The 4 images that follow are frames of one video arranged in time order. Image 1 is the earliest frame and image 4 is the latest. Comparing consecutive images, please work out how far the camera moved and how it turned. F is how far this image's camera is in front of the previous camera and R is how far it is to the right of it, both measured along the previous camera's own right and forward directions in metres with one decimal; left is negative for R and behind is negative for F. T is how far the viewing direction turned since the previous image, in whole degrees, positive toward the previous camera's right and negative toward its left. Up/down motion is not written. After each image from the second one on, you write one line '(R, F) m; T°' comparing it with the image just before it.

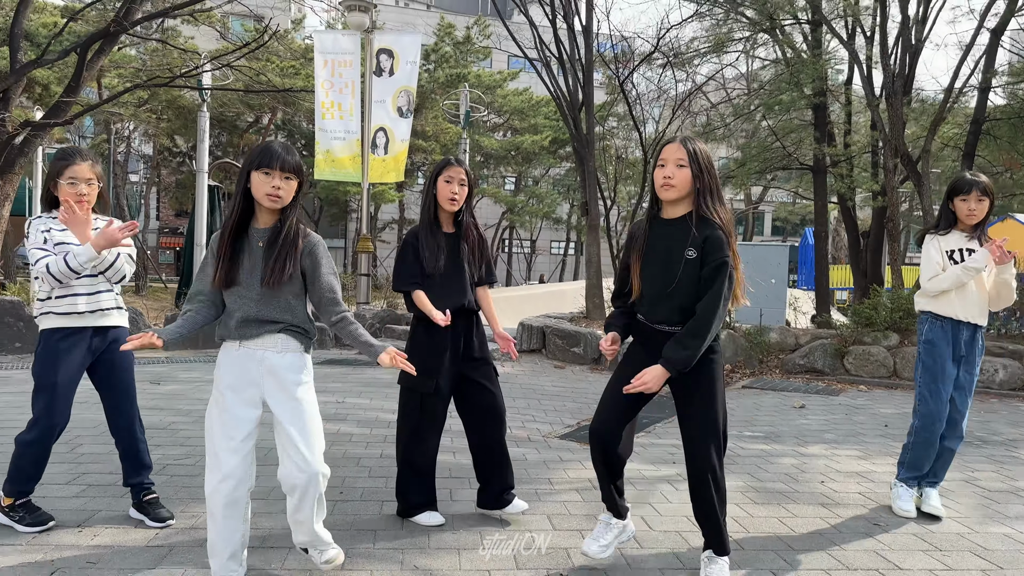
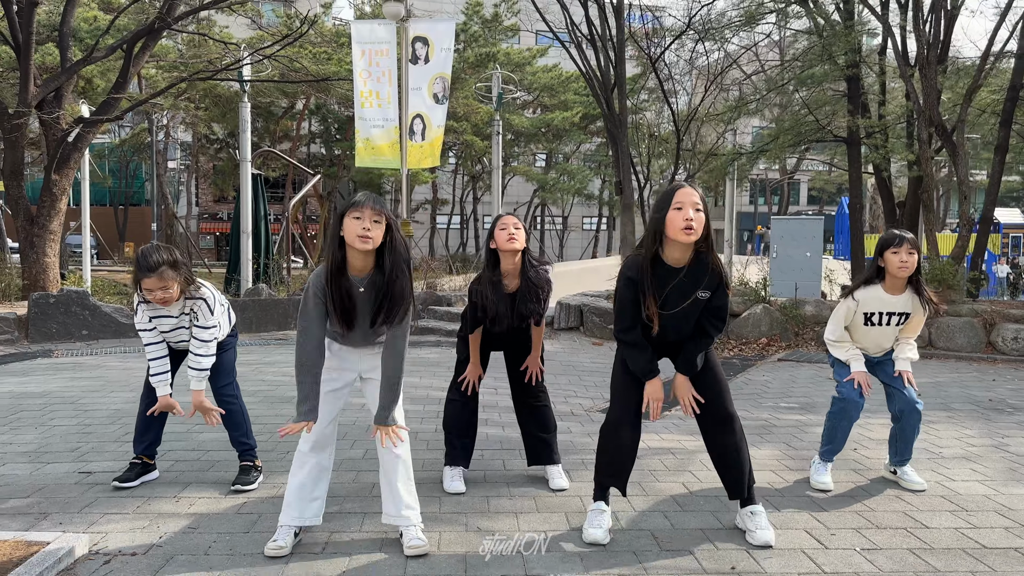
(-0.1, -0.3) m; -2°
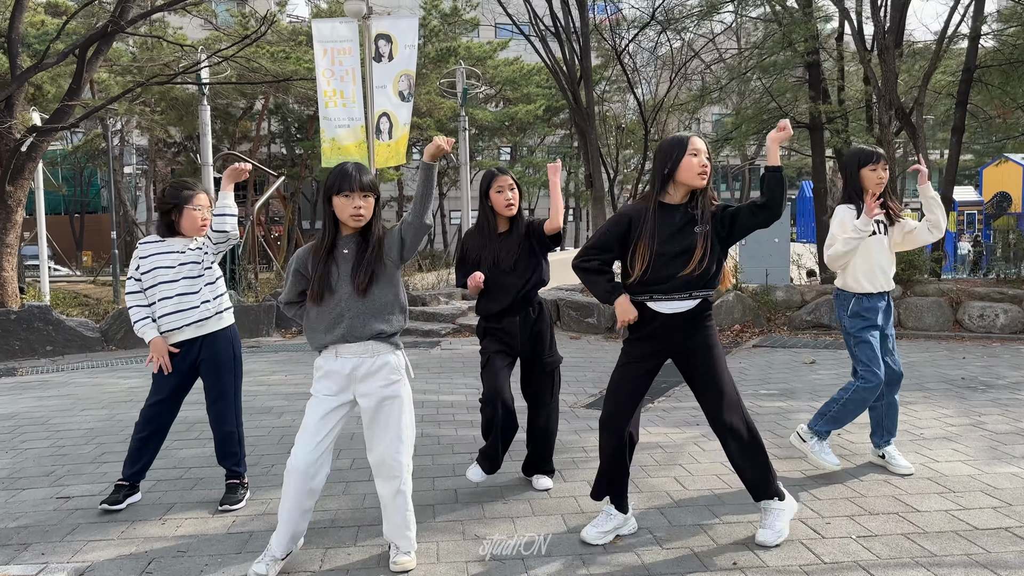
(-0.1, 0.0) m; +2°
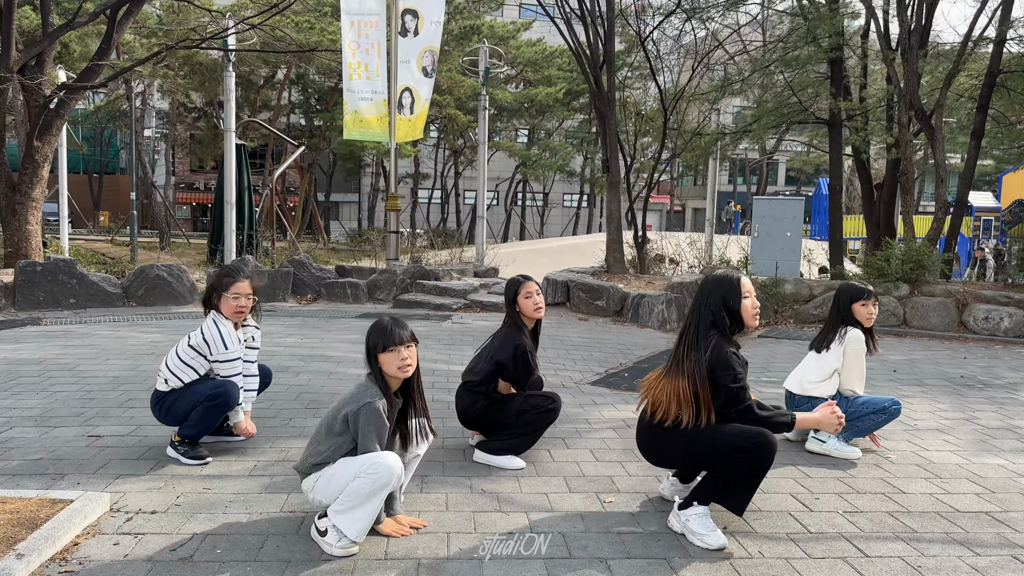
(0.0, -0.2) m; -1°
